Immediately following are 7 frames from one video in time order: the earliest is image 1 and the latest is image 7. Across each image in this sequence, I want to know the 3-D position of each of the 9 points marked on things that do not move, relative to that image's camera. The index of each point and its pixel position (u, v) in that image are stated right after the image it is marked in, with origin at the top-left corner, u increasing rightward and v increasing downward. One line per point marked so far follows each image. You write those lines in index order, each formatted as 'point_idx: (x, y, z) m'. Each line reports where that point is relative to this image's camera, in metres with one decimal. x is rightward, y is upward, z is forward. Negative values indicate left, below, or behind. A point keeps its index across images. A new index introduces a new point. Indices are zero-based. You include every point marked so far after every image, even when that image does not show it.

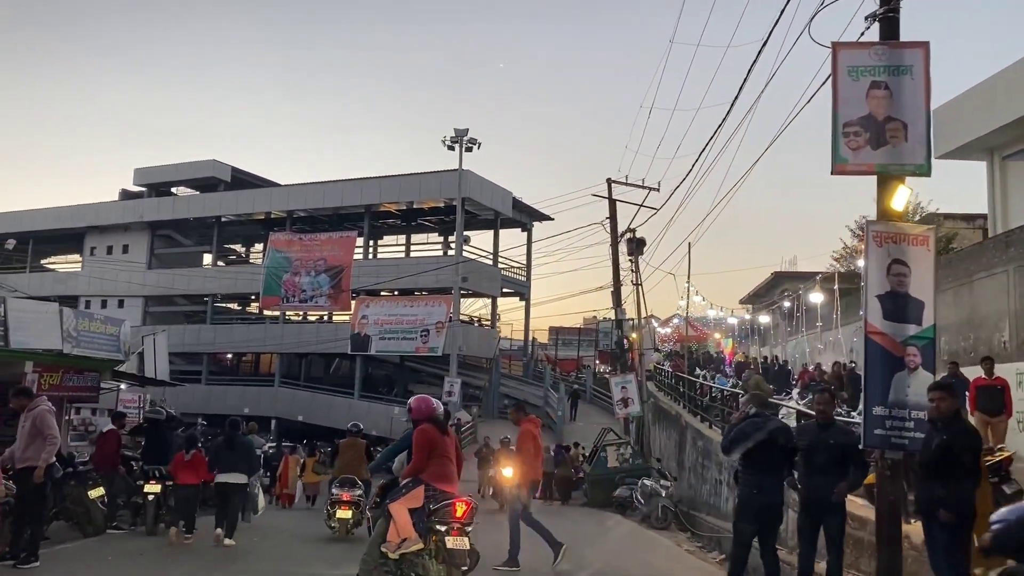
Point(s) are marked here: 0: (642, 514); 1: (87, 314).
0: (+2.6, -4.5, +17.5) m
1: (-9.1, -0.6, +18.5) m
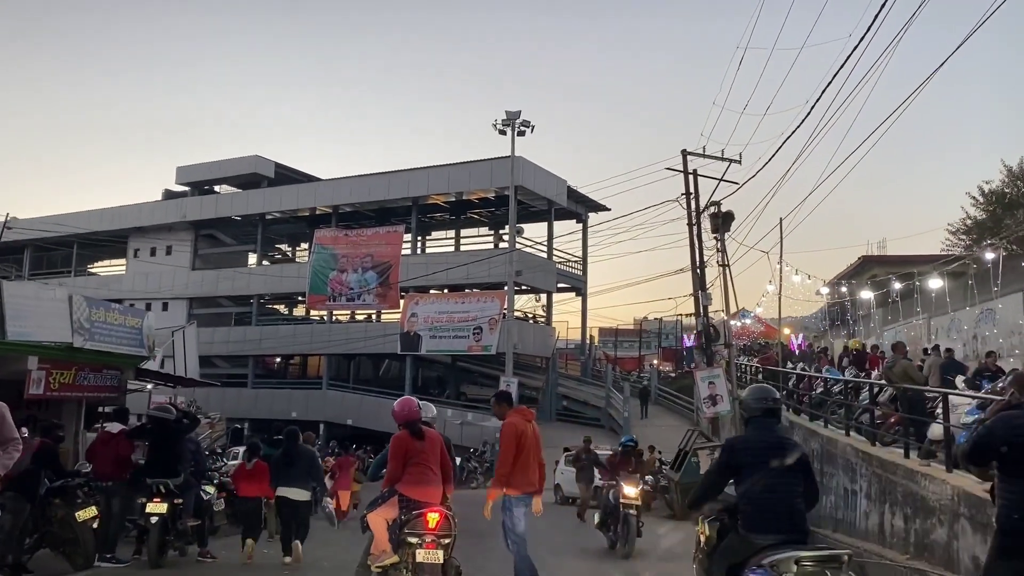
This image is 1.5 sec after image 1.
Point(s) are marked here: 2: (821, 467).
0: (+4.1, -4.0, +14.6) m
1: (-7.7, -0.3, +16.2) m
2: (+5.5, -3.2, +15.2) m
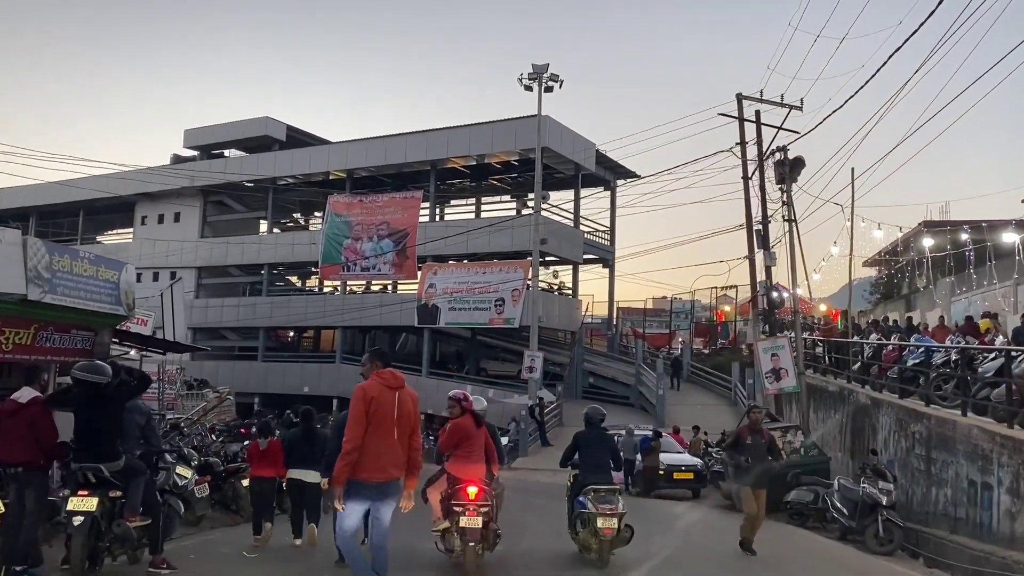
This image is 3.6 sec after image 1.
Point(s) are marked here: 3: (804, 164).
0: (+4.6, -3.3, +12.0) m
1: (-7.0, +0.6, +13.8) m
2: (+6.1, -2.4, +12.6) m
3: (+6.2, +2.6, +18.3) m
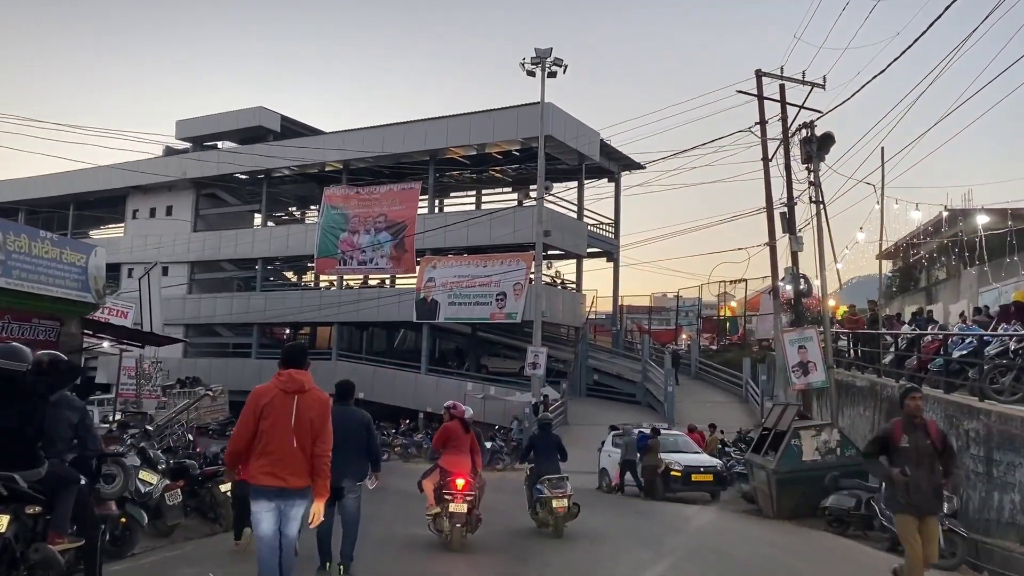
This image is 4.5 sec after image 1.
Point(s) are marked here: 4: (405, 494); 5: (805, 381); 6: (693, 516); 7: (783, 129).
0: (+4.8, -3.1, +10.6) m
1: (-6.9, +0.8, +12.4) m
2: (+6.2, -2.2, +11.2) m
3: (+6.3, +2.9, +16.9) m
4: (-2.4, -4.6, +19.4) m
5: (+5.7, -1.8, +16.9) m
6: (+3.4, -4.3, +16.1) m
7: (+5.8, +3.4, +18.3) m
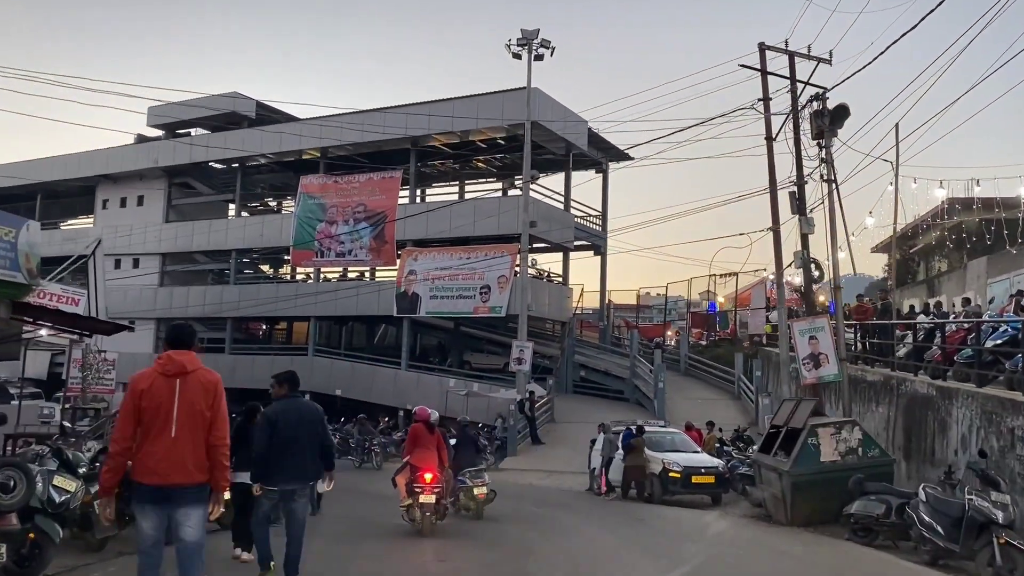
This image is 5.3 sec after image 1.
0: (+4.6, -2.8, +9.3) m
1: (-7.1, +1.1, +10.8) m
2: (+6.0, -1.9, +9.9) m
3: (+6.1, +3.1, +15.6) m
4: (-2.7, -4.3, +17.9) m
5: (+5.5, -1.6, +15.6) m
6: (+3.1, -4.0, +14.7) m
7: (+5.5, +3.6, +17.0) m
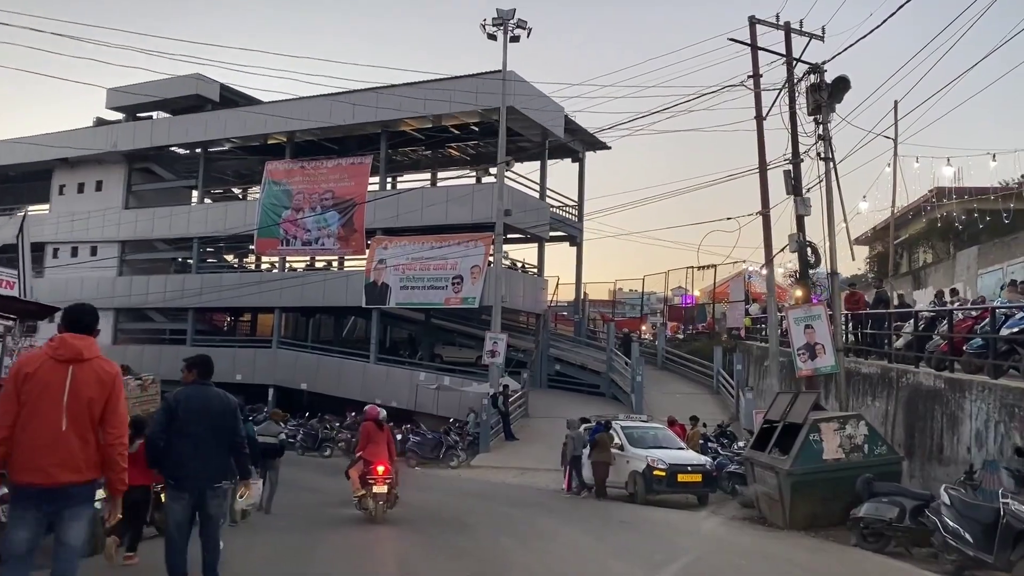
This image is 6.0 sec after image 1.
0: (+4.4, -2.6, +8.2) m
1: (-7.3, +1.4, +9.4) m
2: (+5.8, -1.7, +8.9) m
3: (+5.7, +3.4, +14.5) m
4: (-3.3, -4.0, +16.6) m
5: (+5.0, -1.3, +14.5) m
6: (+2.7, -3.7, +13.6) m
7: (+5.0, +3.9, +15.9) m
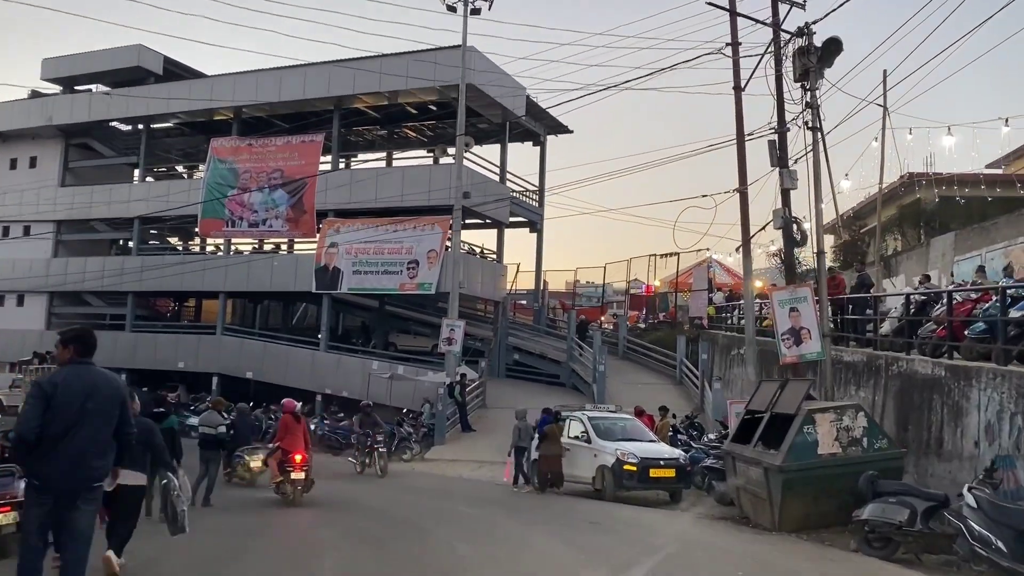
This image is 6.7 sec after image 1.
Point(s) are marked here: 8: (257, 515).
0: (+4.1, -2.3, +7.1) m
1: (-7.7, +1.8, +7.6) m
2: (+5.4, -1.4, +7.8) m
3: (+5.1, +3.7, +13.4) m
4: (-4.0, -3.6, +15.1) m
5: (+4.4, -1.0, +13.4) m
6: (+2.1, -3.4, +12.4) m
7: (+4.4, +4.2, +14.8) m
8: (-3.6, -3.3, +12.3) m
